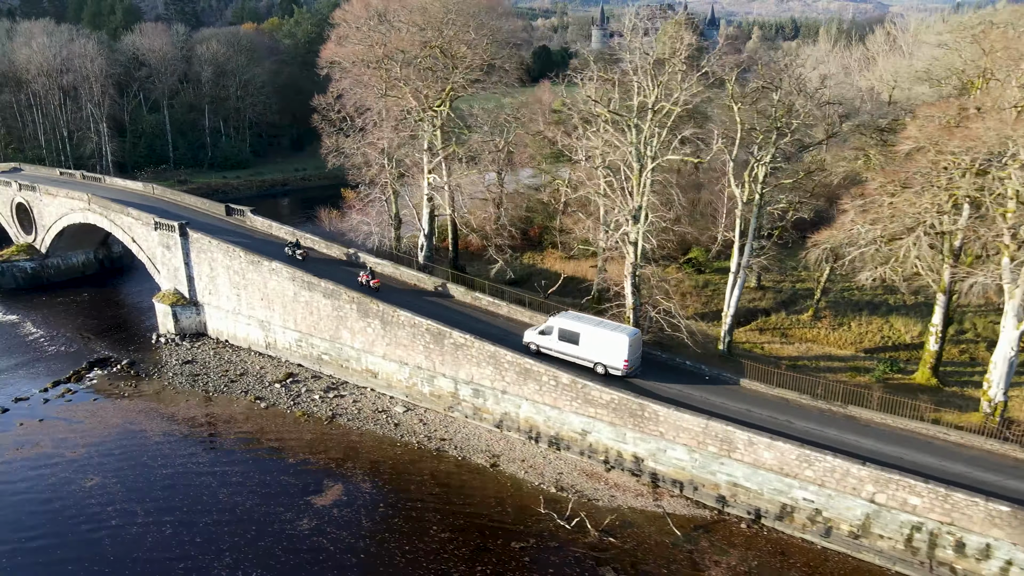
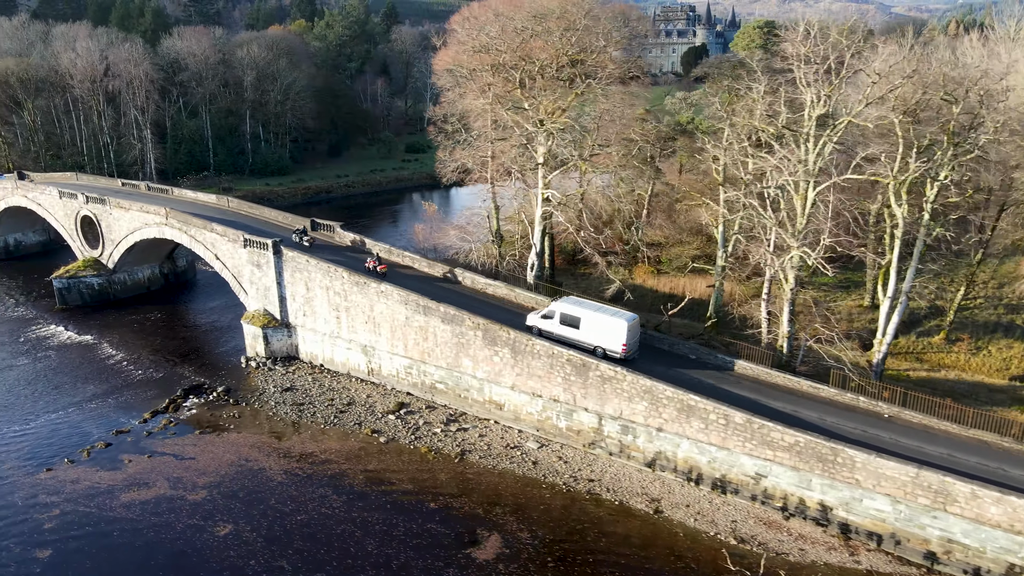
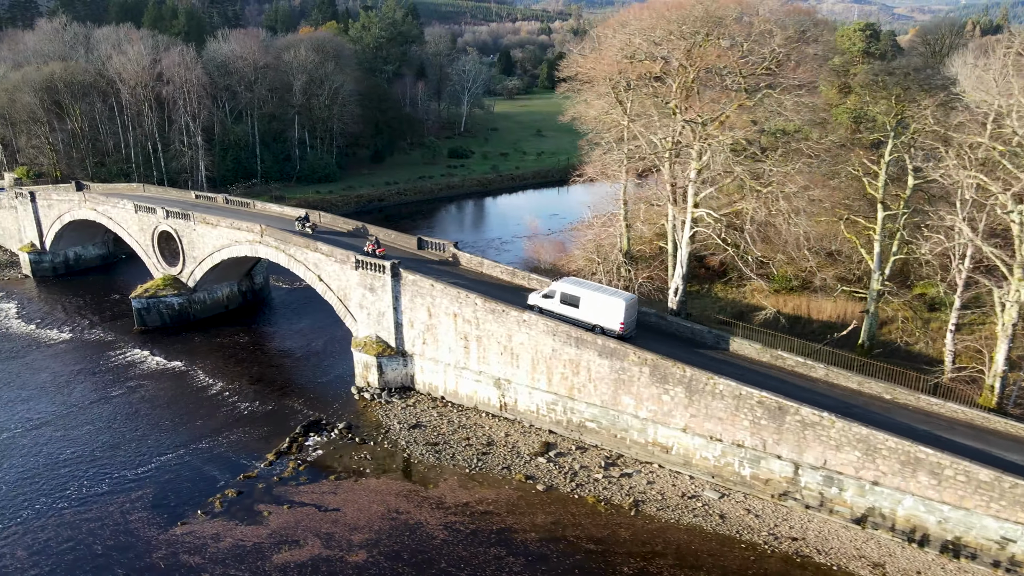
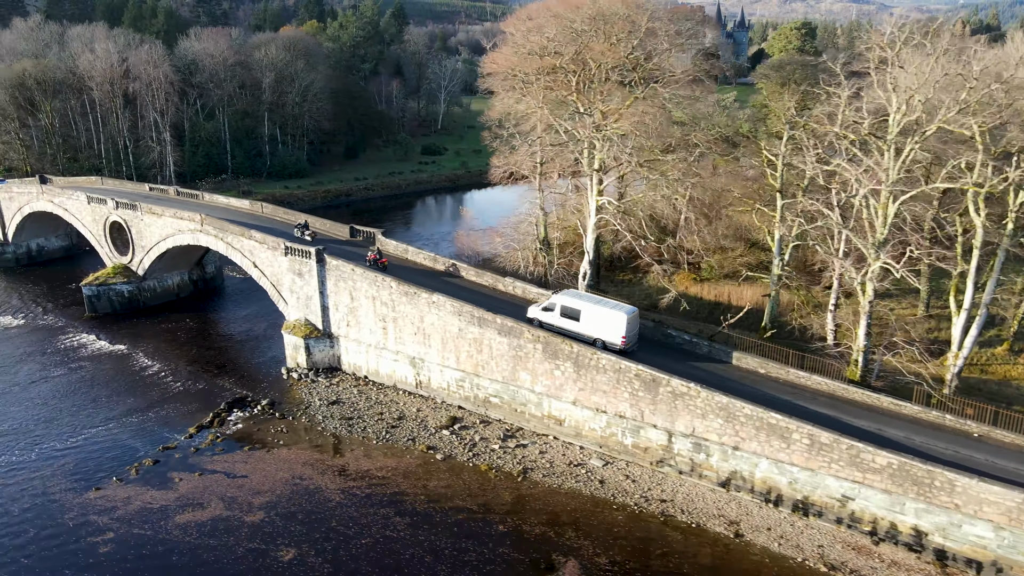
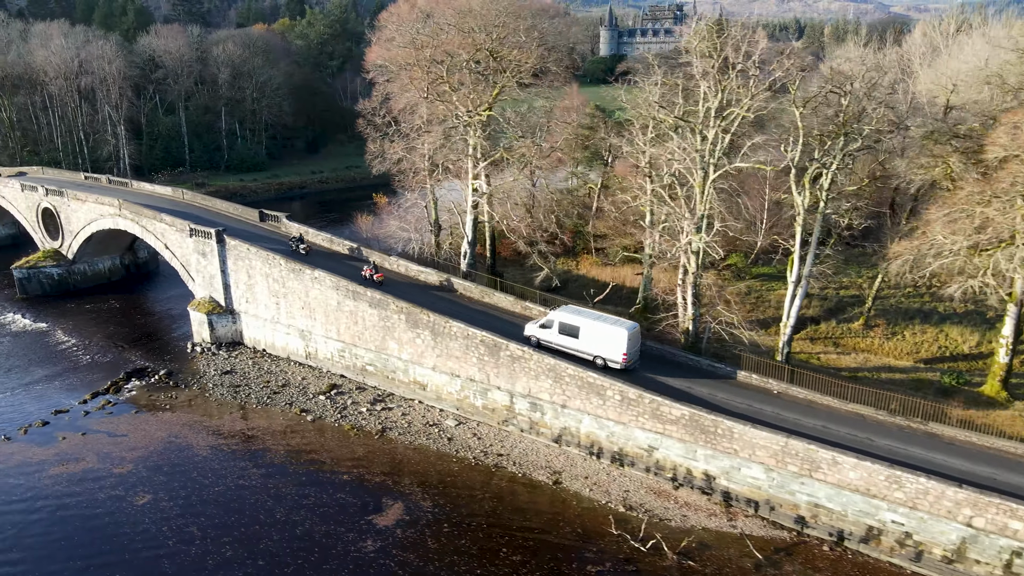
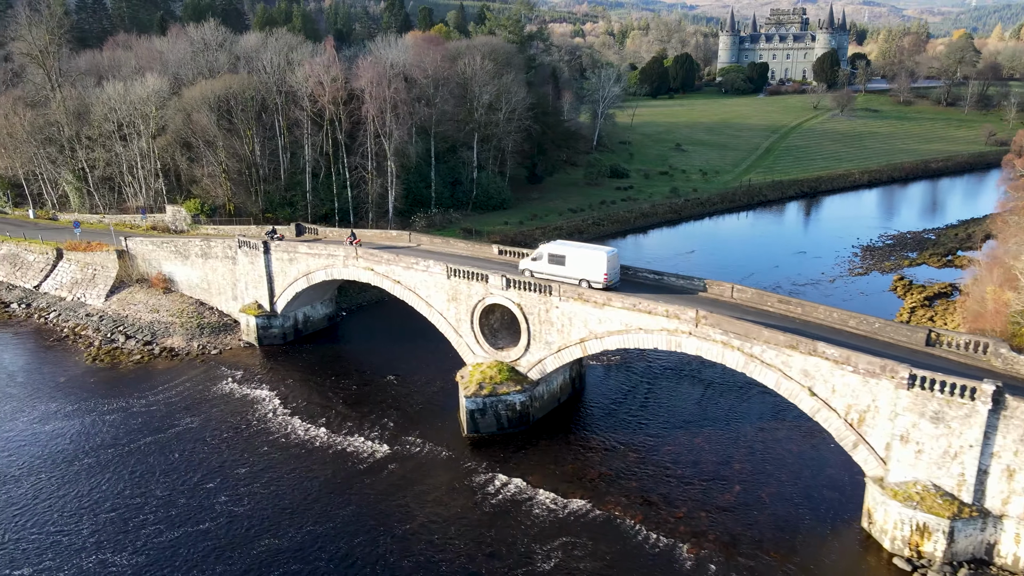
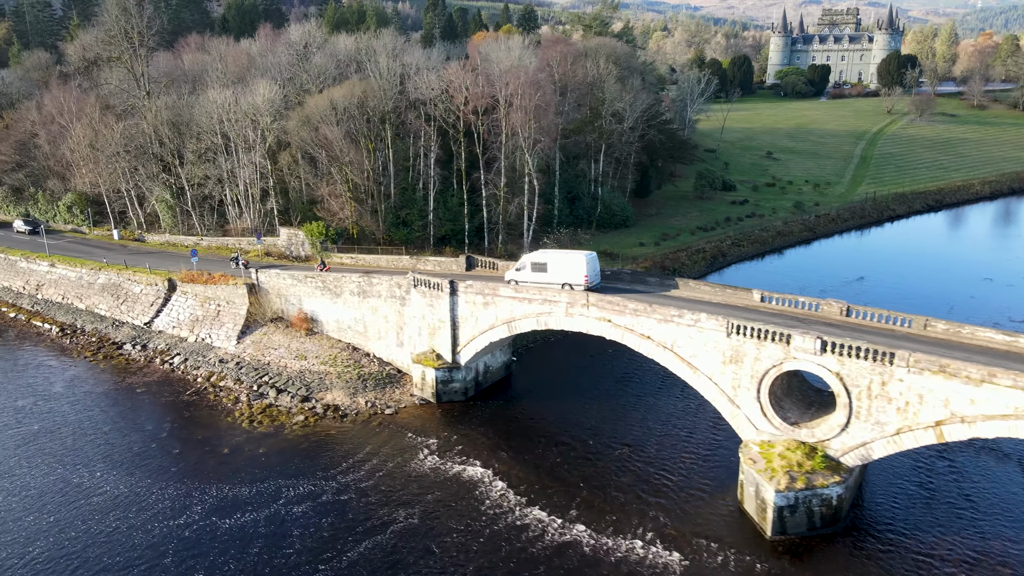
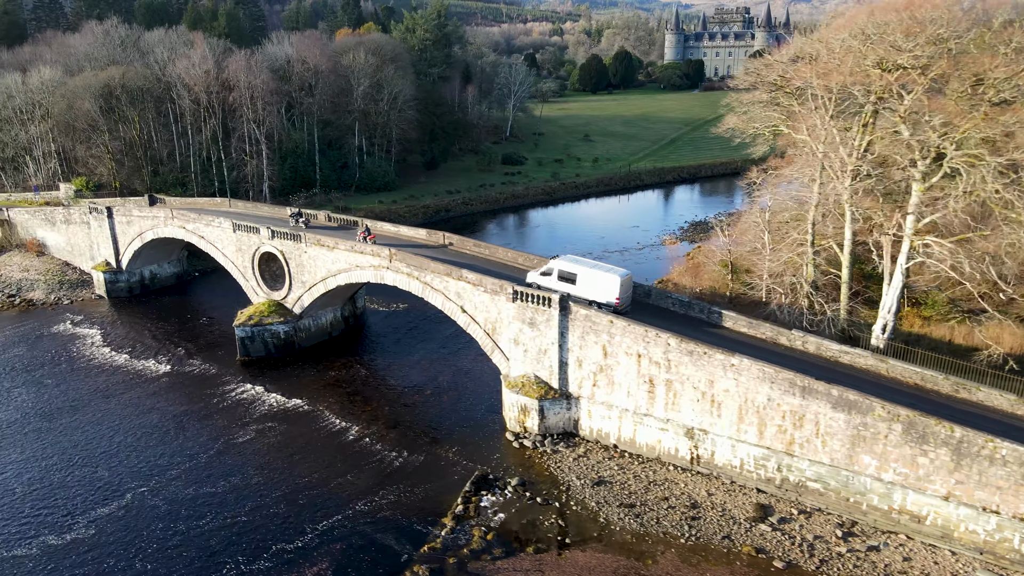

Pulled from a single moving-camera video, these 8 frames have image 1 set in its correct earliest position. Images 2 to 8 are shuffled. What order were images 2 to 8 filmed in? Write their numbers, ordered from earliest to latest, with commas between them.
5, 2, 4, 3, 8, 6, 7
